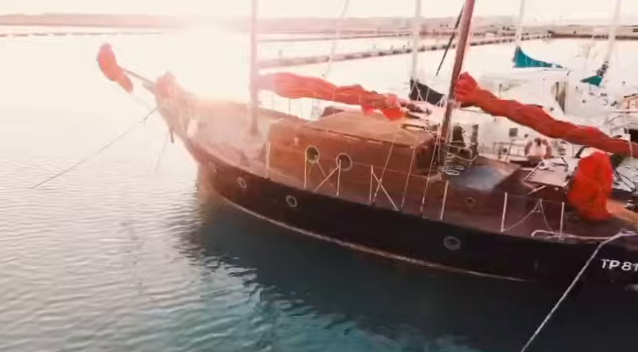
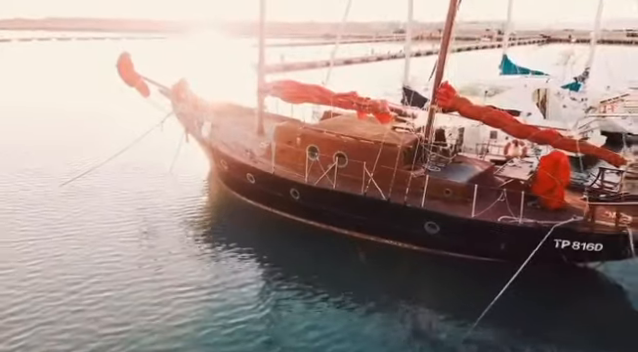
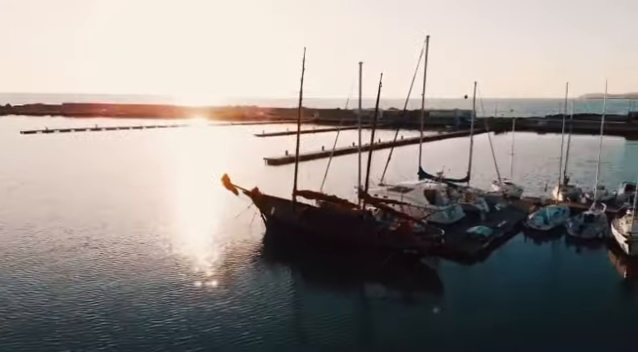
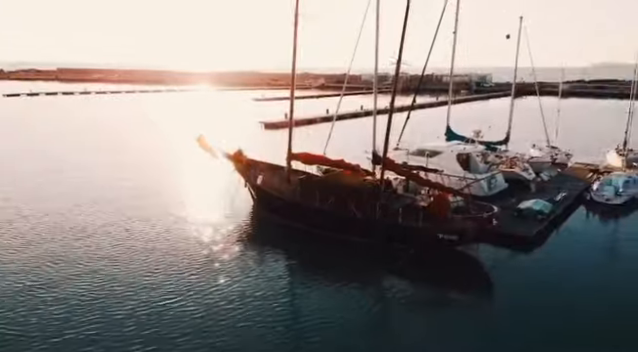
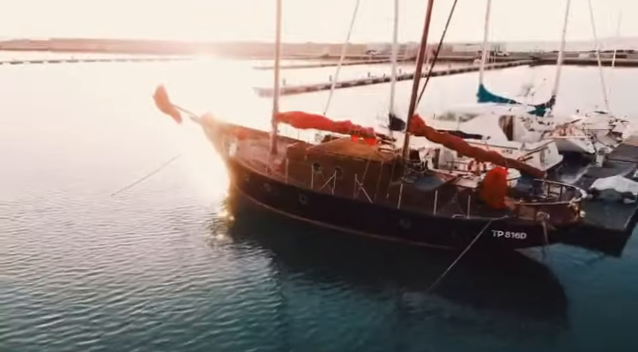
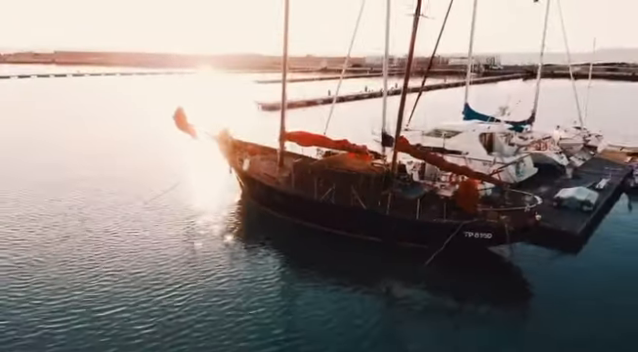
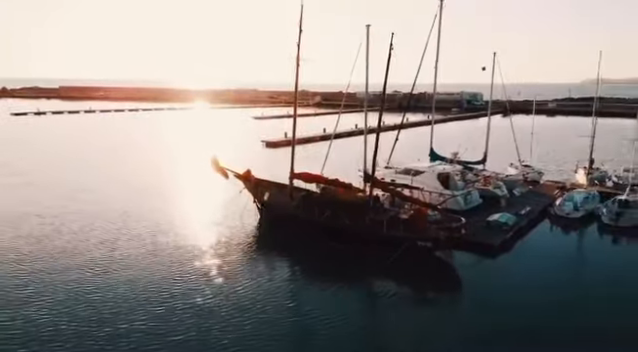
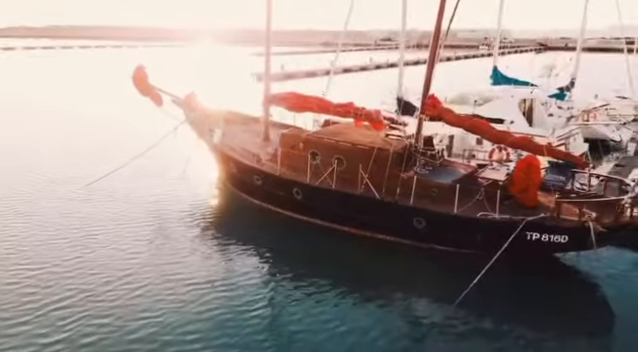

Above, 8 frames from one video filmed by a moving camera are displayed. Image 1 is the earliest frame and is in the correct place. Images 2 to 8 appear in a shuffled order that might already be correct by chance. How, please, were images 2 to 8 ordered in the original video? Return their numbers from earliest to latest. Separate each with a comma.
2, 8, 5, 6, 4, 7, 3
